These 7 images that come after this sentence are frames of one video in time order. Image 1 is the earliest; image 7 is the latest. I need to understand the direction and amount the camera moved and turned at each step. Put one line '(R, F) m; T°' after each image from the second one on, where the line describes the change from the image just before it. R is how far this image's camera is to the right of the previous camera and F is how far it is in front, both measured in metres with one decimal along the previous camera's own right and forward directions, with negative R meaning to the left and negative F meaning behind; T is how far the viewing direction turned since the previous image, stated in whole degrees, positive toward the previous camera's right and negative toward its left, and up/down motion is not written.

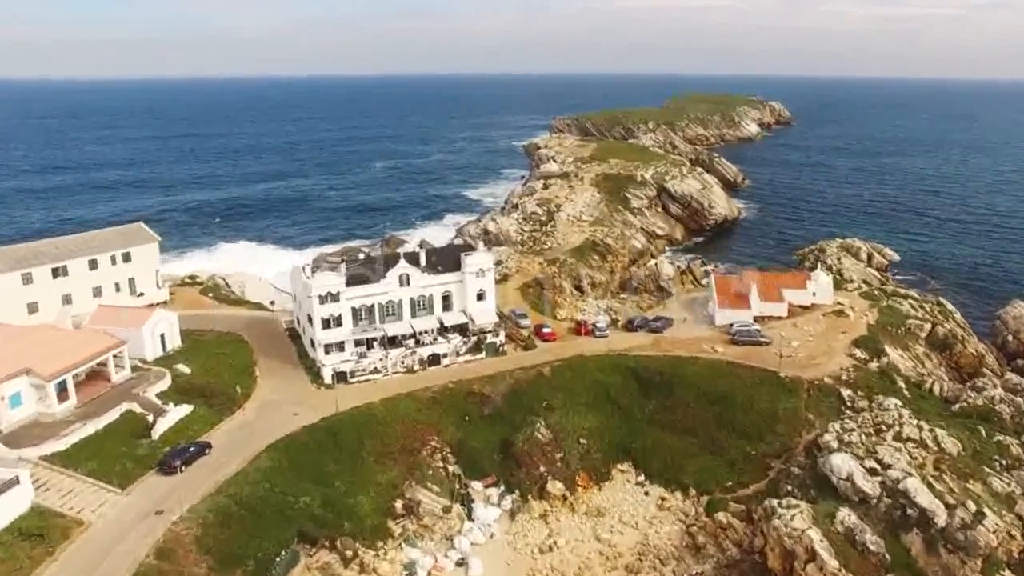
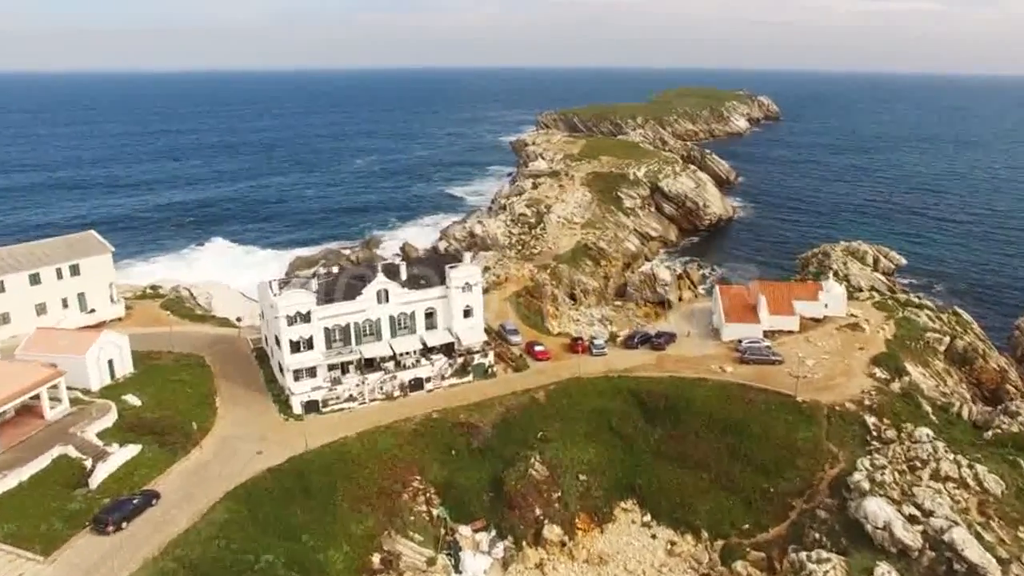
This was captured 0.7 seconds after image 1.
(-0.3, +4.3) m; +1°
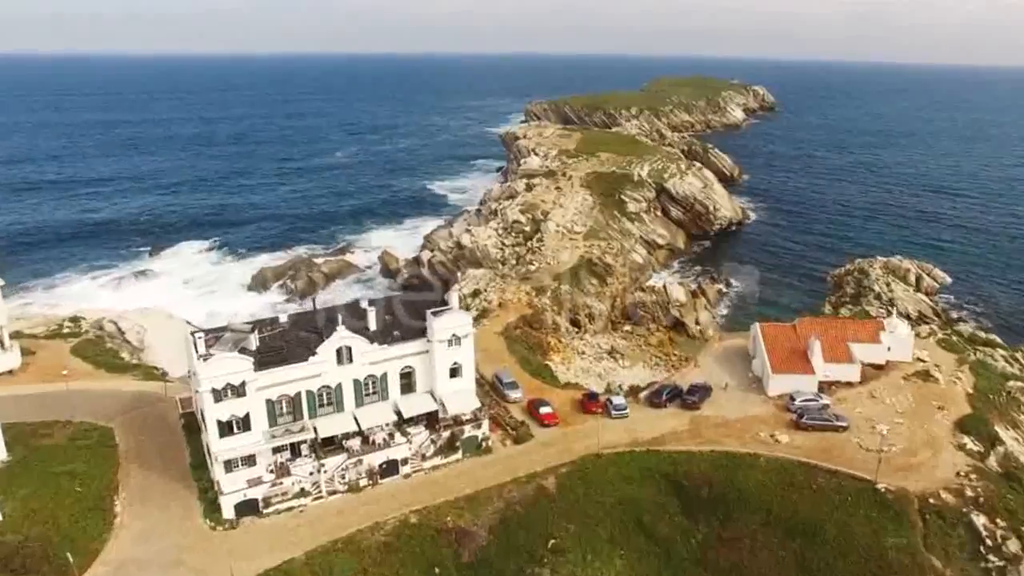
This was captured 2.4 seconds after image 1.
(-0.7, +9.5) m; +1°
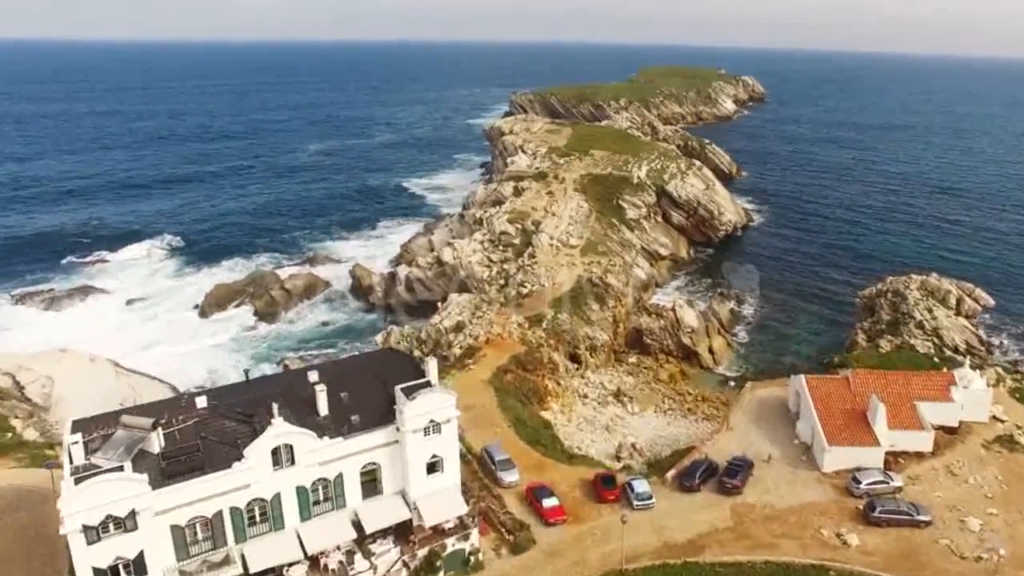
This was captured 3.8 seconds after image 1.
(-0.5, +8.1) m; +1°
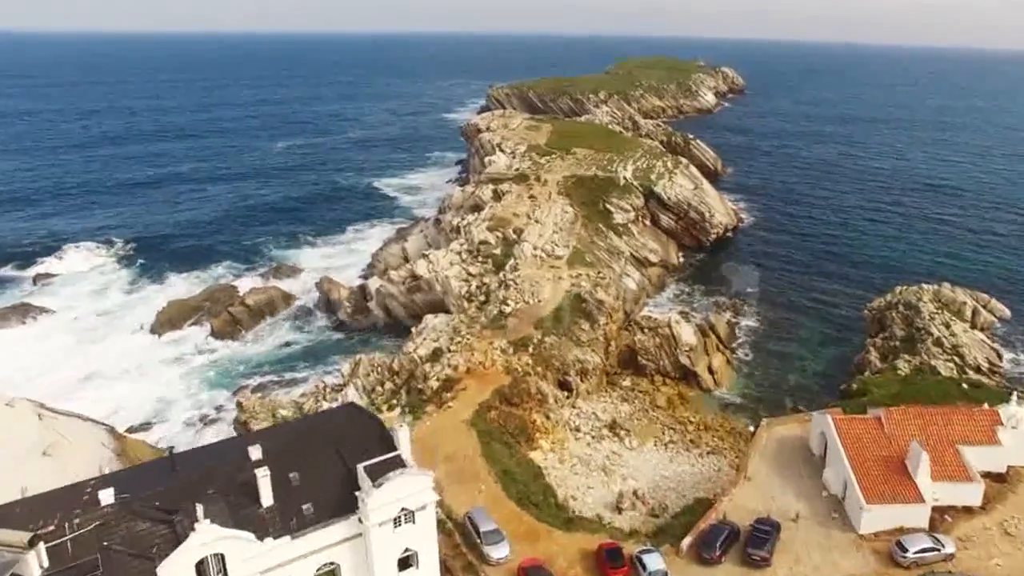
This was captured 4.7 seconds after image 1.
(-0.3, +4.9) m; +2°
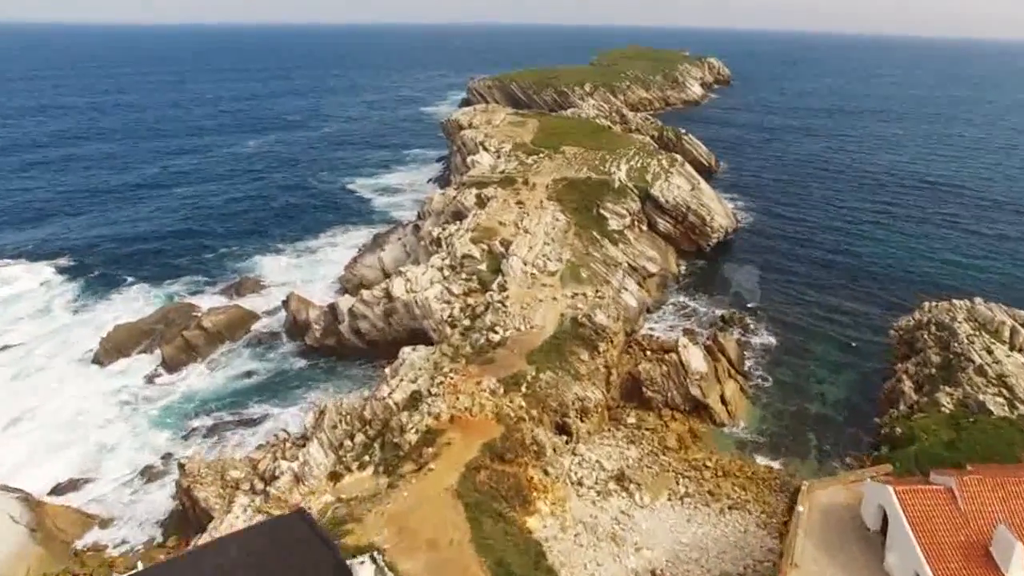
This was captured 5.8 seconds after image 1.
(-0.4, +5.9) m; +1°
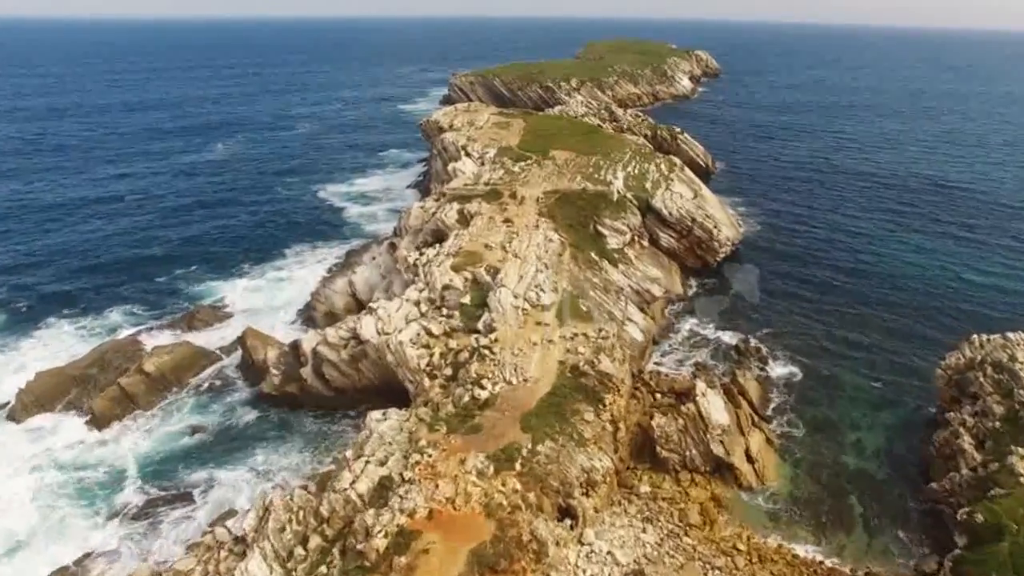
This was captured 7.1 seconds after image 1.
(-0.2, +6.9) m; +1°
